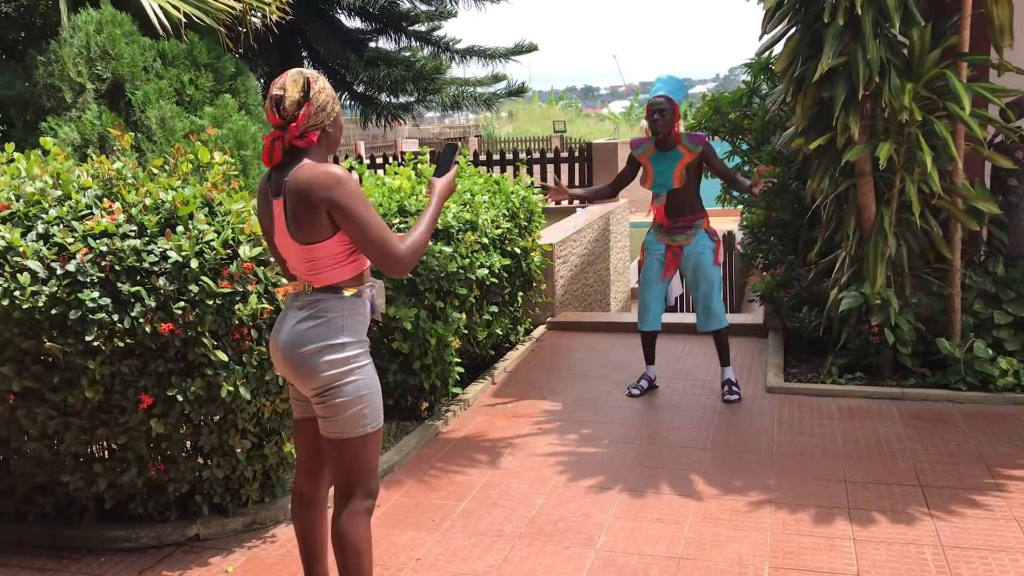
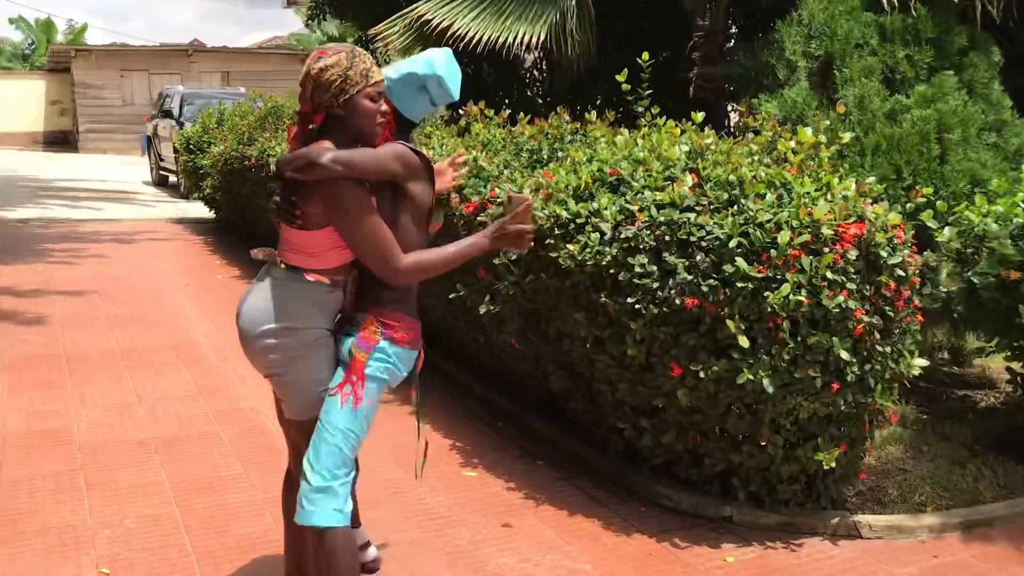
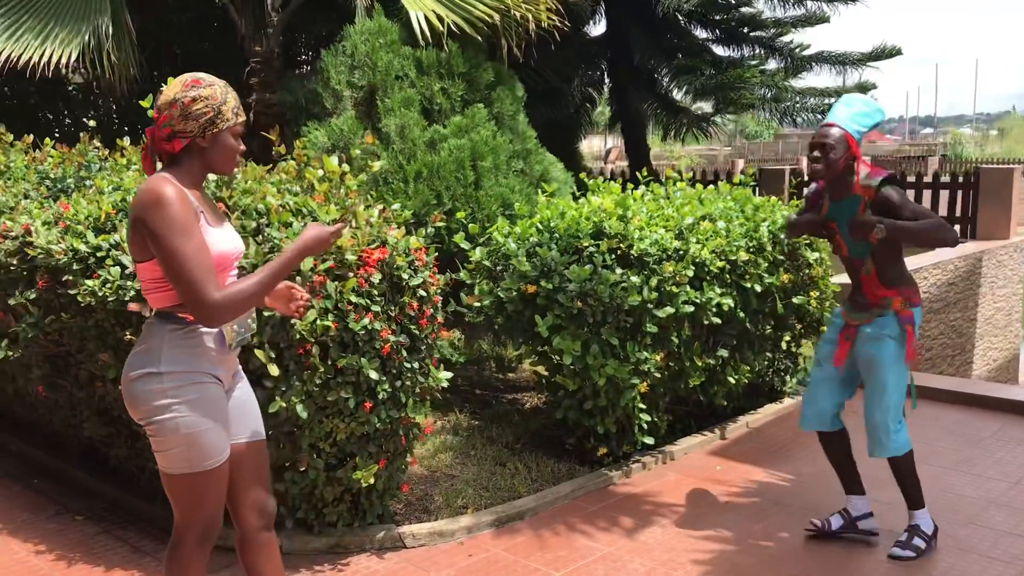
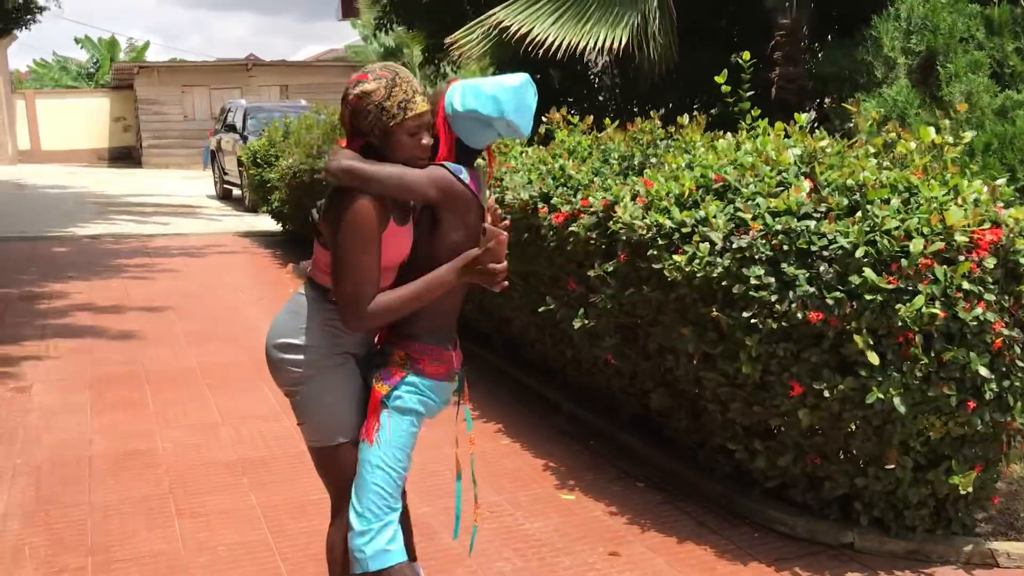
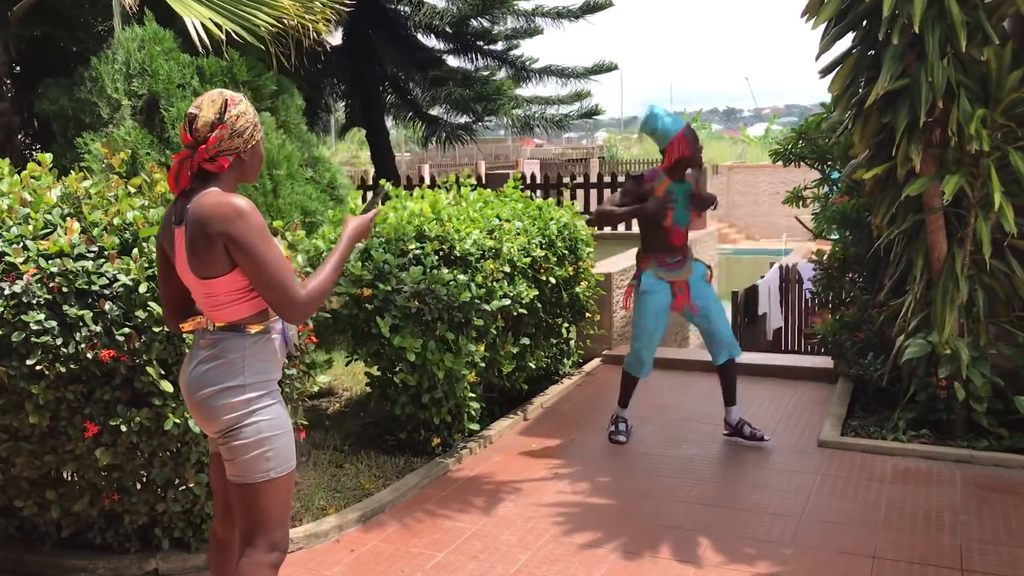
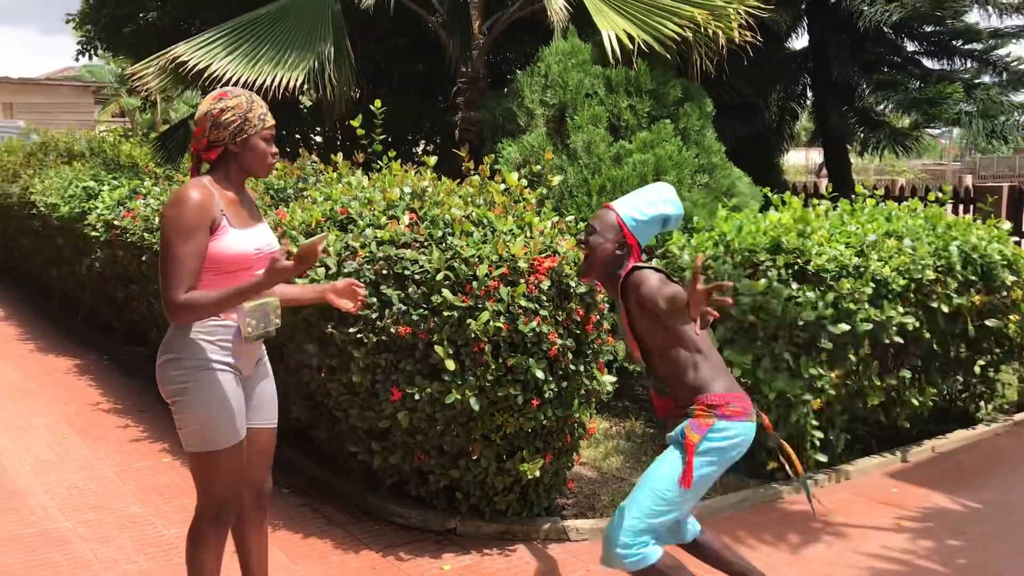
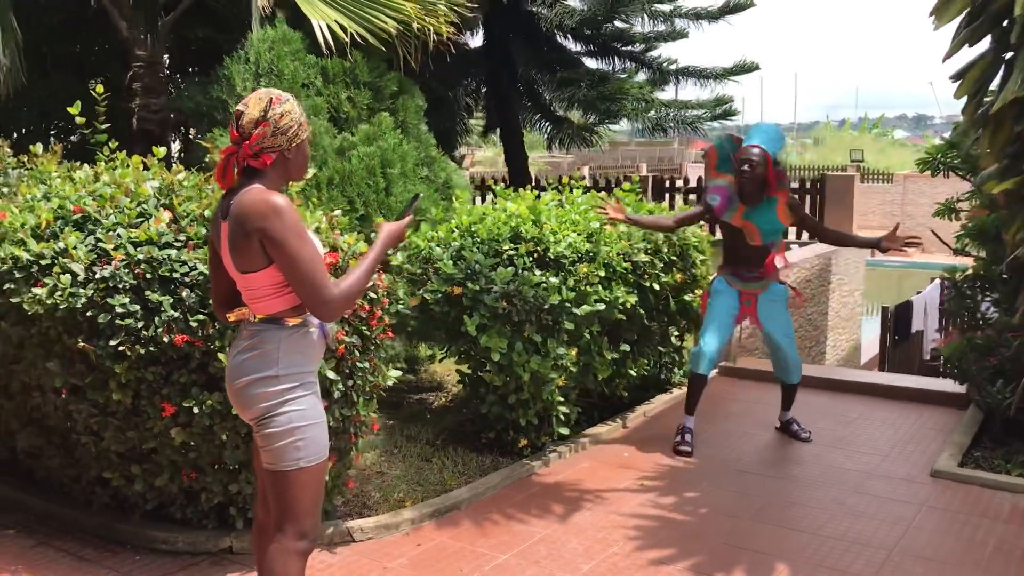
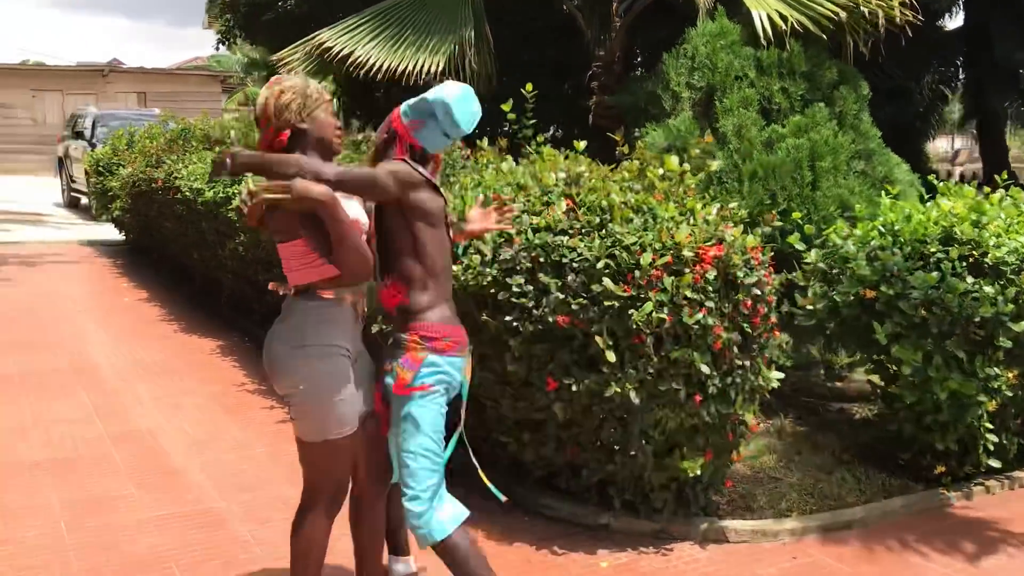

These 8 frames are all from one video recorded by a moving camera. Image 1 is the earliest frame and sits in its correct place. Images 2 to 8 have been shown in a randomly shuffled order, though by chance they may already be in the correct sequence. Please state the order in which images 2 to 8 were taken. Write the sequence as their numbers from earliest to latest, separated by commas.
5, 7, 3, 6, 8, 2, 4
